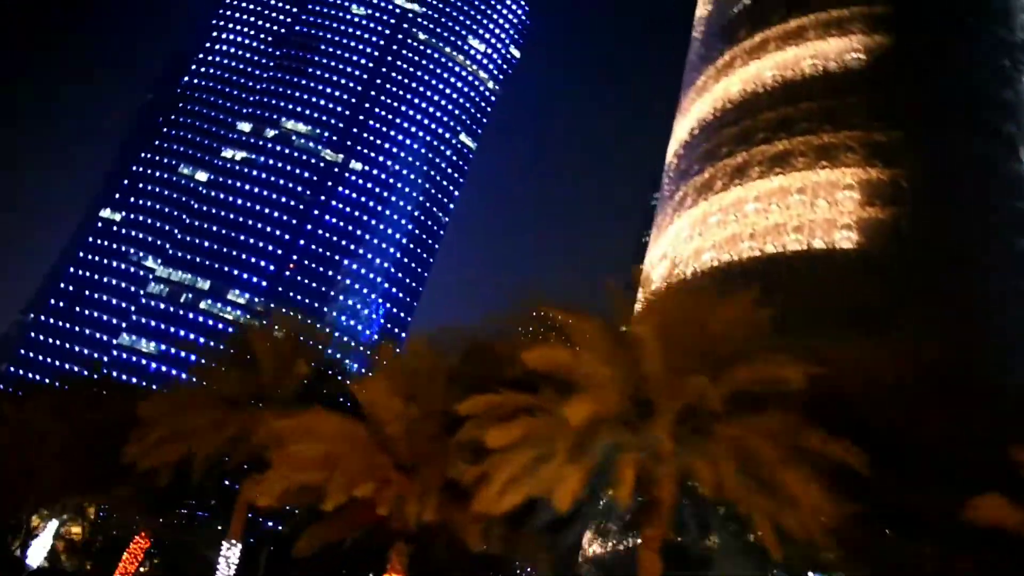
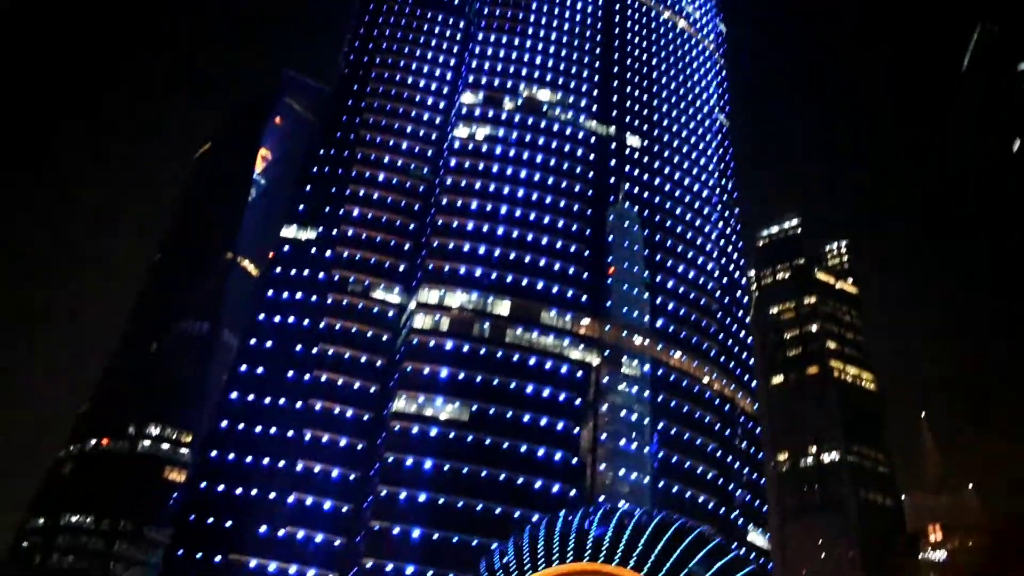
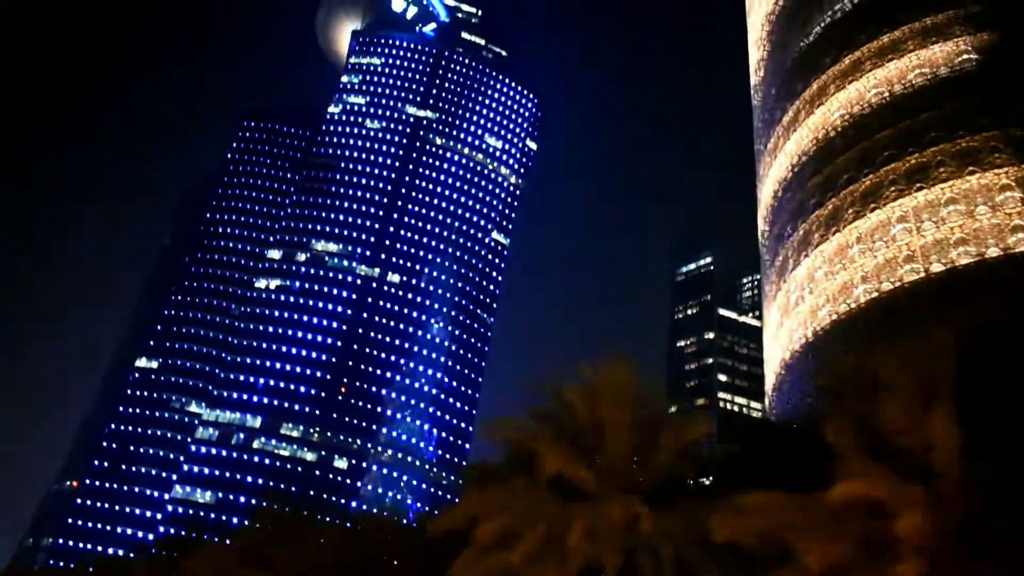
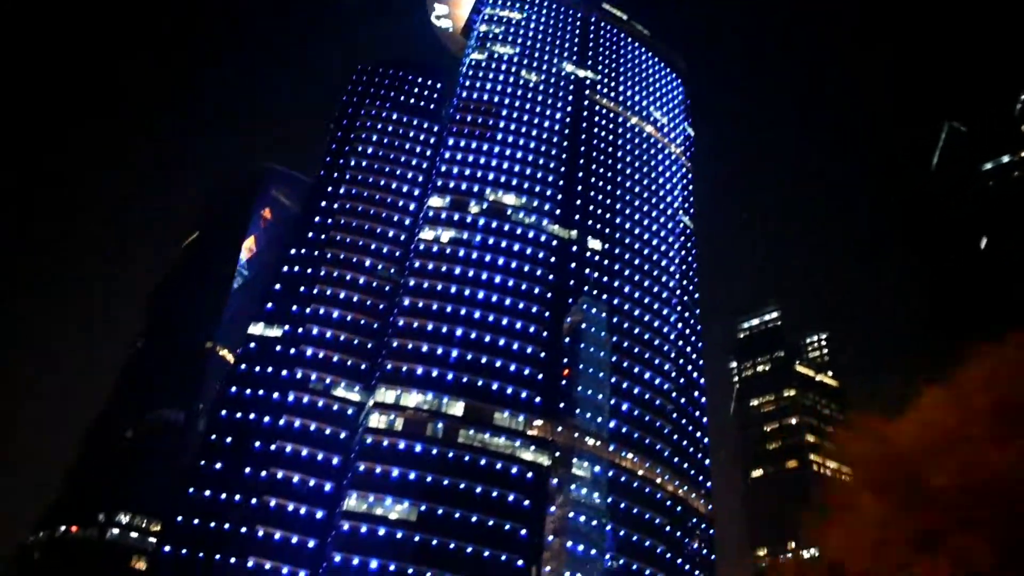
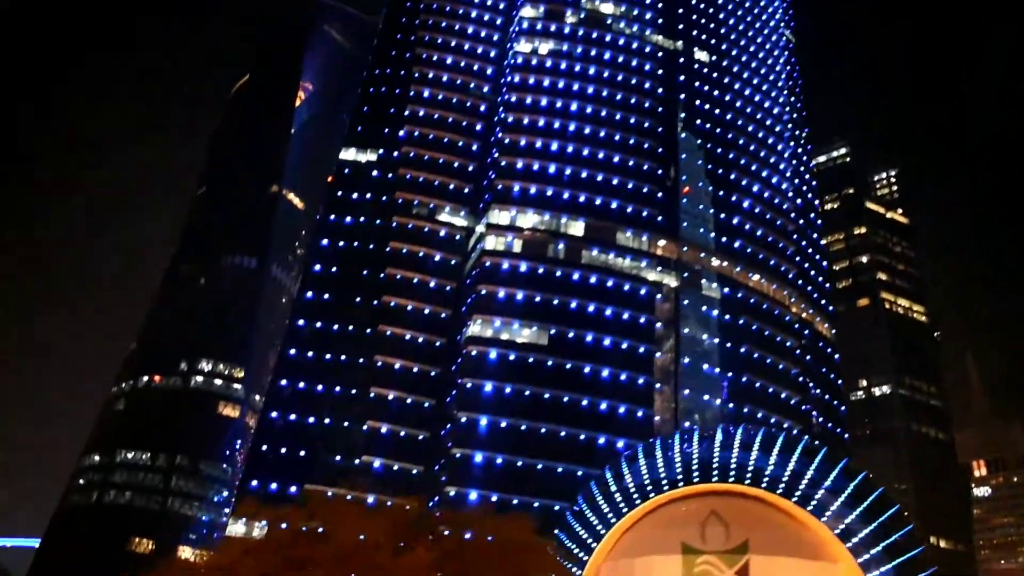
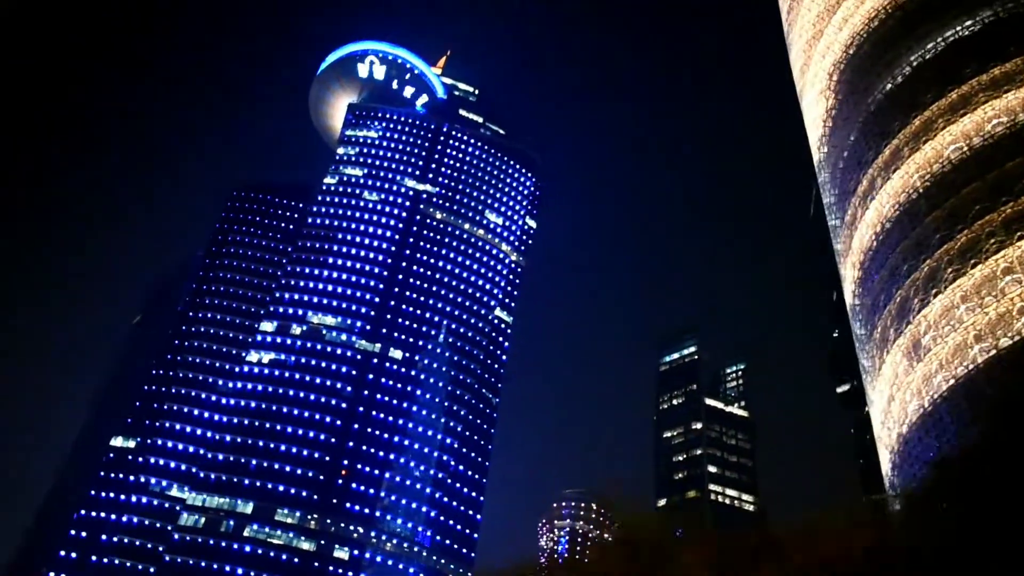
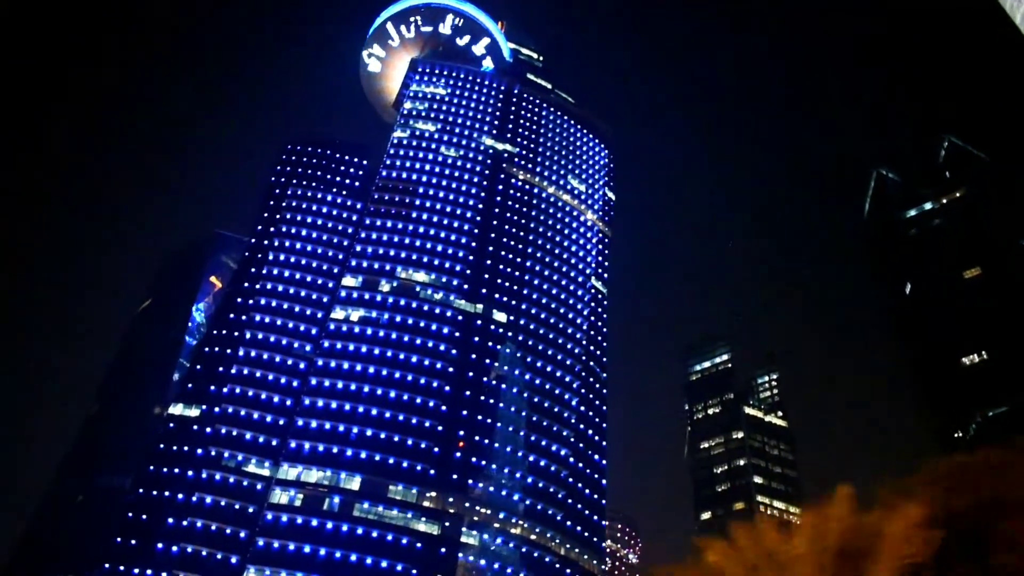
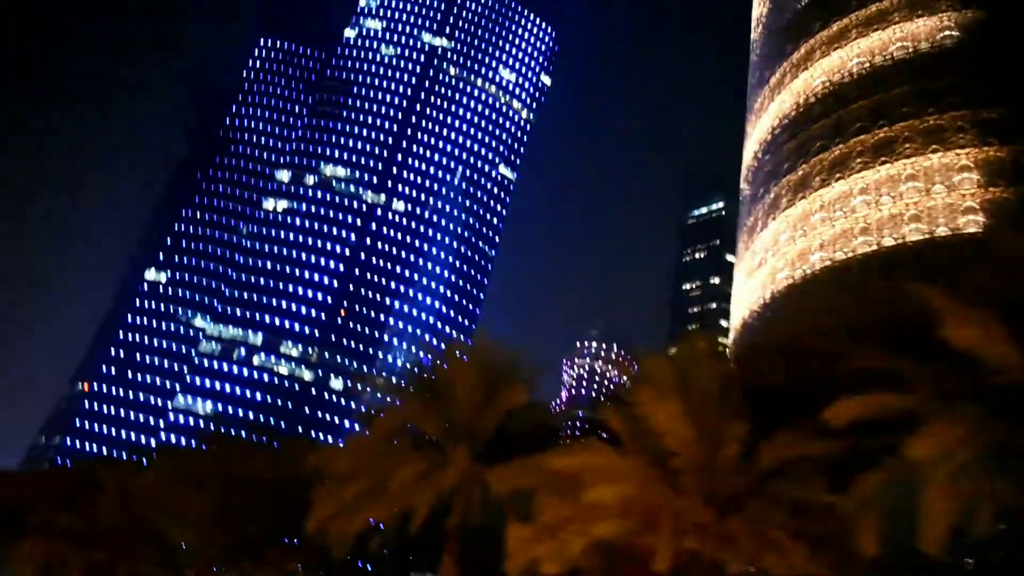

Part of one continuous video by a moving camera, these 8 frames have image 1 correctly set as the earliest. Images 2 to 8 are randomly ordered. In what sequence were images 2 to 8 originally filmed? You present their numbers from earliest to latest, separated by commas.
8, 3, 6, 7, 4, 2, 5
